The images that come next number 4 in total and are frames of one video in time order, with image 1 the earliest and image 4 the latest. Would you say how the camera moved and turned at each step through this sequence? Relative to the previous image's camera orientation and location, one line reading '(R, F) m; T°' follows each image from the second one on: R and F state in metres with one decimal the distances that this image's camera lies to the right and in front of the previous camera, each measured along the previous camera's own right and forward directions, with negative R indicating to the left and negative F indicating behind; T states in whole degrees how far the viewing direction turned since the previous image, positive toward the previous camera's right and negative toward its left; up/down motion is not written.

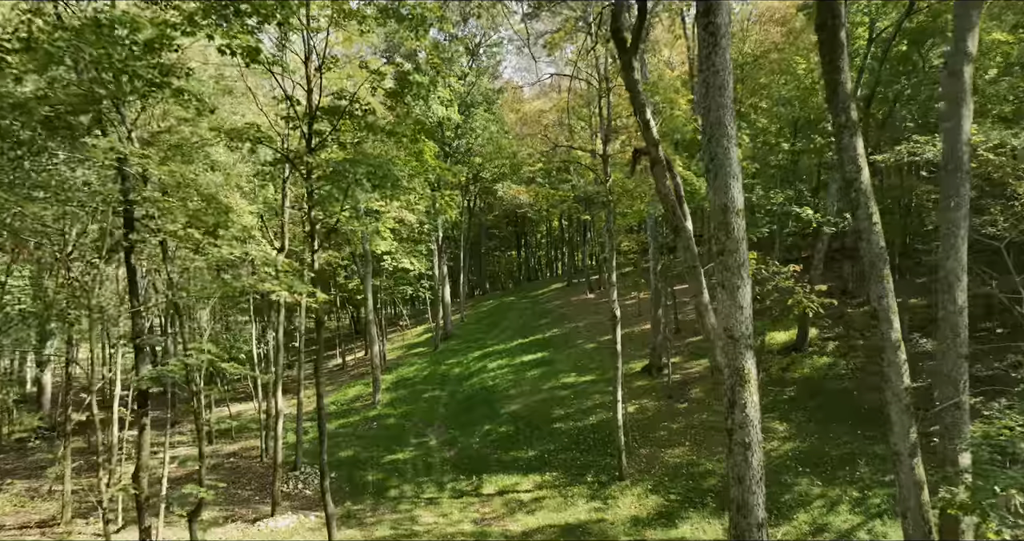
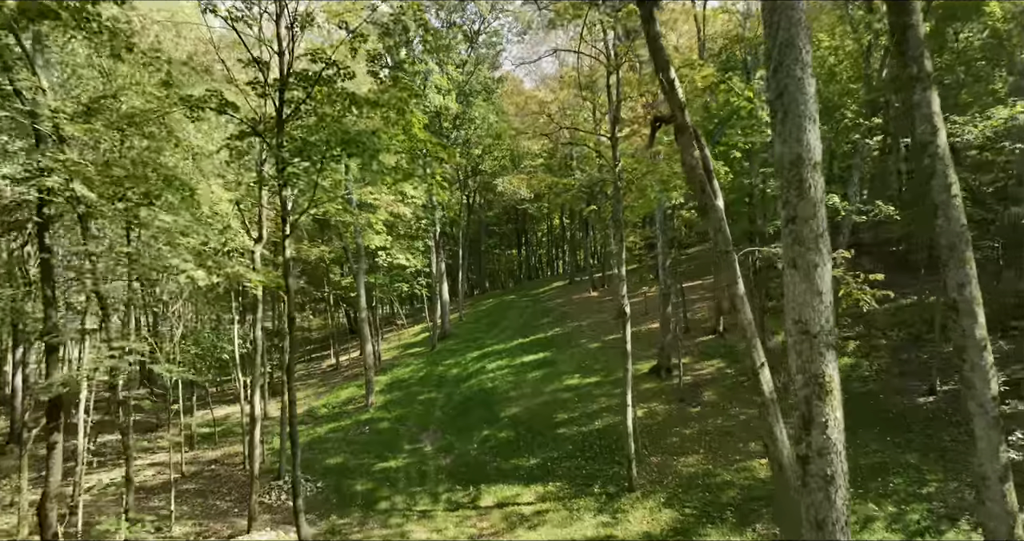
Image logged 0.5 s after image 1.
(0.0, +1.4) m; 0°
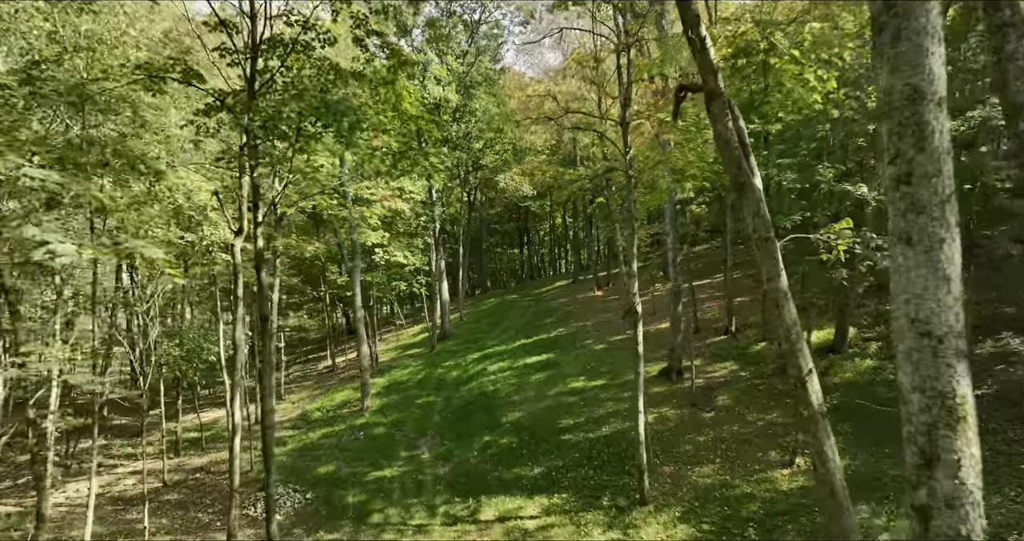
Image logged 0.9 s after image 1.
(0.0, +1.1) m; 0°
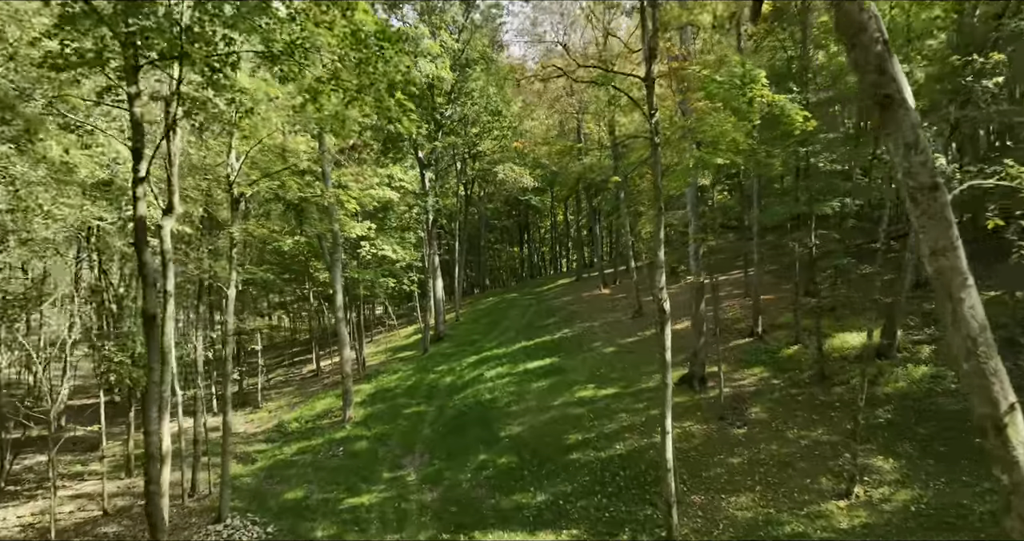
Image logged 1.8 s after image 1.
(0.0, +2.6) m; 0°
